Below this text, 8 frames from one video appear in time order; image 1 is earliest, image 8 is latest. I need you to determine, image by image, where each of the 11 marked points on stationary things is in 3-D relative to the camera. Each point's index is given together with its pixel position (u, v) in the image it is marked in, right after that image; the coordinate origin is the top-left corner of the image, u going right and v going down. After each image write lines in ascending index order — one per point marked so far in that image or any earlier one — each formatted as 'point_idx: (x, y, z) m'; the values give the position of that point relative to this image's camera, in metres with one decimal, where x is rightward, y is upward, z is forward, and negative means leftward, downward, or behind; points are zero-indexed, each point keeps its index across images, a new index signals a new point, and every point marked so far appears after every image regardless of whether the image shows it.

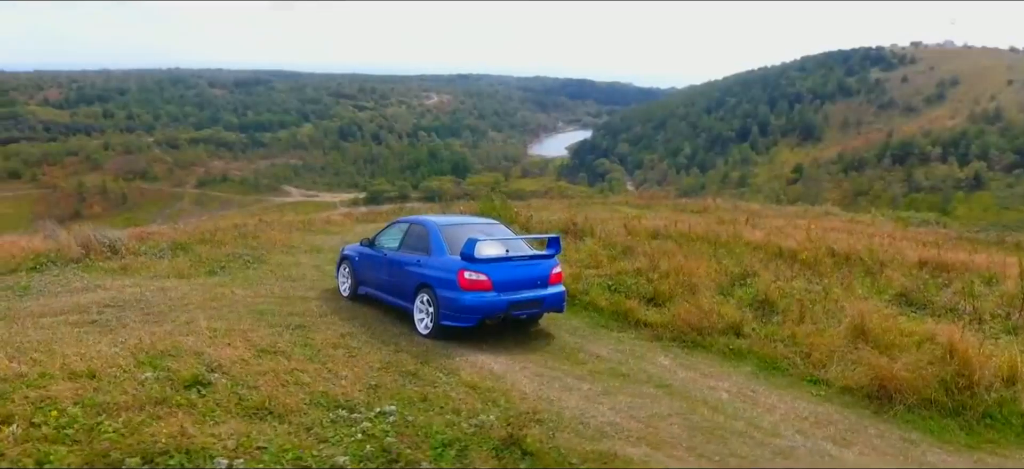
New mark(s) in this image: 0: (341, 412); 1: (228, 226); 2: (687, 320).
0: (-1.6, -1.6, +5.7) m
1: (-8.2, +0.2, +18.3) m
2: (+2.4, -1.2, +8.6) m
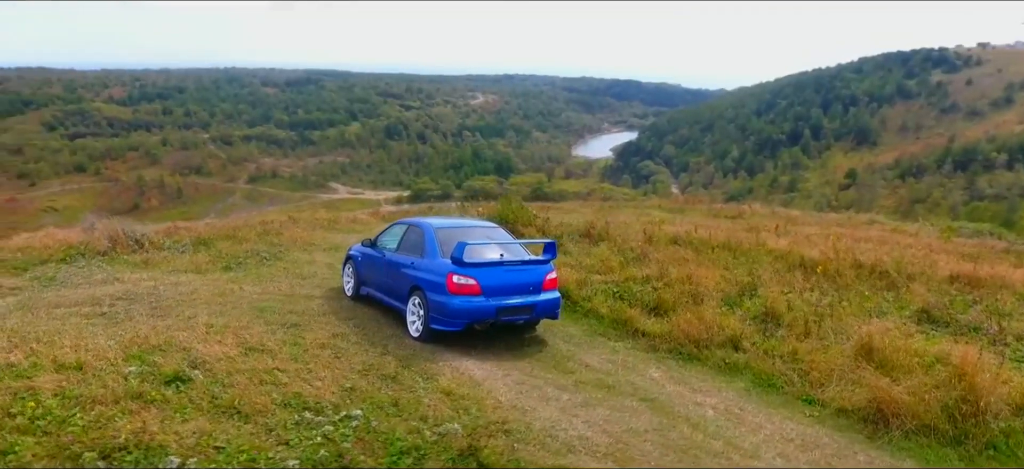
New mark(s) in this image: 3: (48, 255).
0: (-1.9, -1.6, +5.7) m
1: (-7.6, +0.4, +18.7) m
2: (+2.3, -1.3, +8.3) m
3: (-9.7, -0.4, +13.2) m
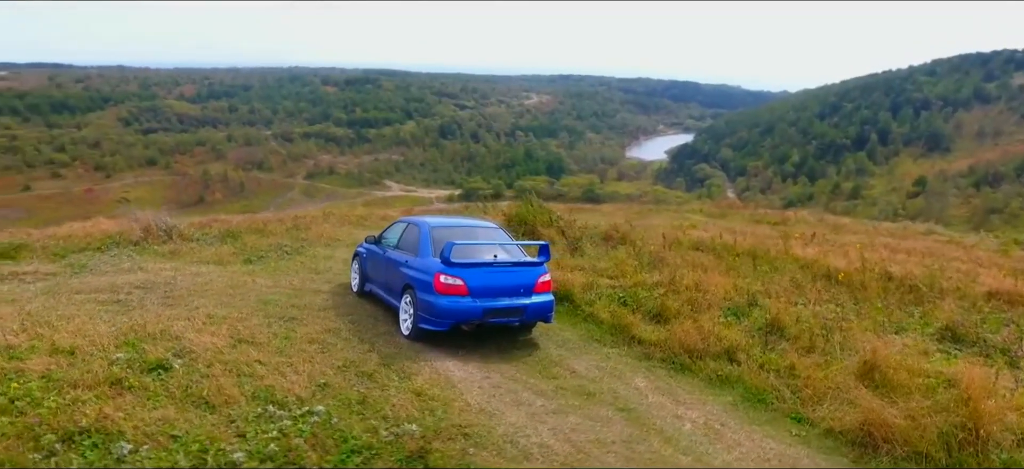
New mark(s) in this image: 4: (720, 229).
0: (-2.2, -1.6, +5.8) m
1: (-6.7, +0.5, +19.2) m
2: (+2.1, -1.3, +8.0) m
3: (-9.3, -0.2, +13.9) m
4: (+6.3, +0.2, +19.3) m
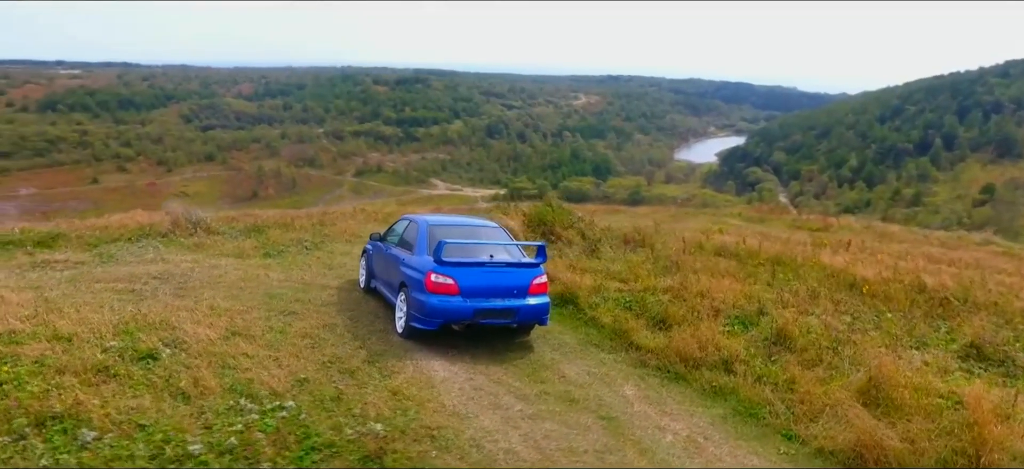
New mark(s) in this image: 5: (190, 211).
0: (-2.5, -1.5, +5.8) m
1: (-6.0, +0.7, +19.5) m
2: (+2.0, -1.4, +7.7) m
3: (-9.0, 0.0, +14.4) m
4: (+7.1, 0.0, +18.6) m
5: (-8.4, +0.6, +16.4) m
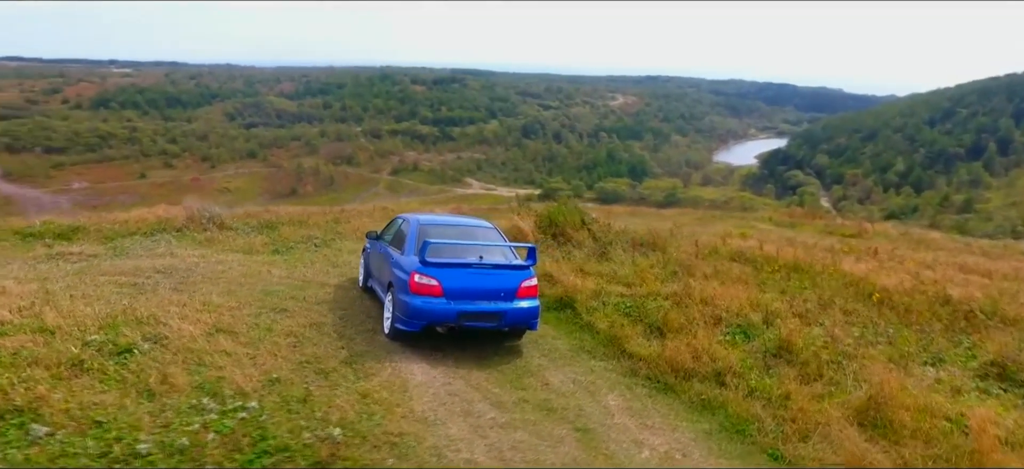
0: (-2.8, -1.5, +5.7) m
1: (-5.4, +0.7, +19.6) m
2: (+1.8, -1.4, +7.4) m
3: (-8.7, +0.2, +14.7) m
4: (+7.5, -0.1, +18.0) m
5: (-8.1, +0.7, +16.7) m
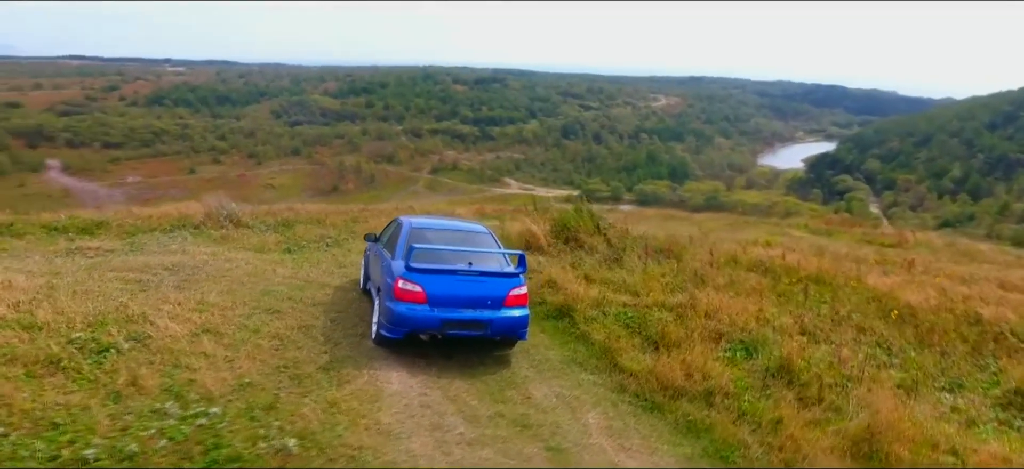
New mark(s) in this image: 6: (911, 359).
0: (-3.1, -1.5, +5.7) m
1: (-4.8, +0.8, +19.7) m
2: (+1.7, -1.6, +7.0) m
3: (-8.4, +0.3, +14.9) m
4: (+8.0, -0.4, +17.3) m
5: (-7.6, +0.8, +16.9) m
6: (+5.0, -1.5, +7.8) m
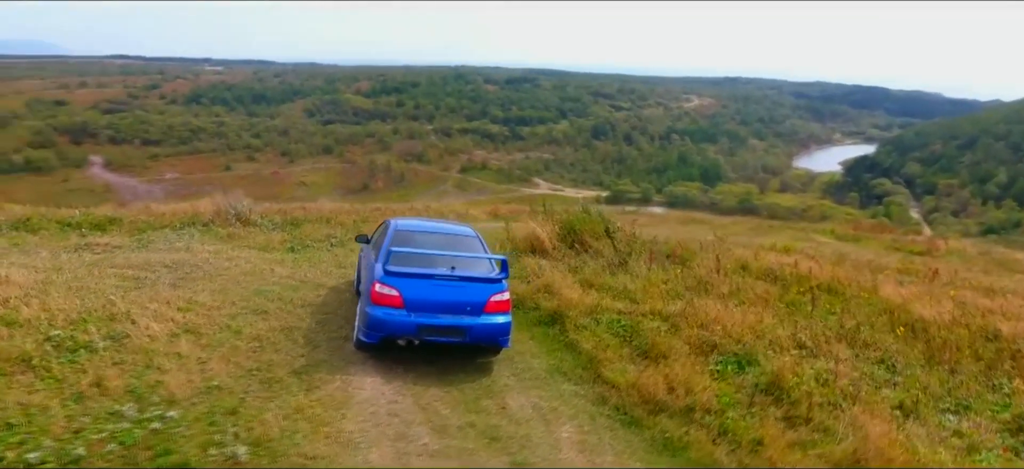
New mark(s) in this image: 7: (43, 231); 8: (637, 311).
0: (-3.4, -1.5, +5.6) m
1: (-4.4, +0.8, +19.7) m
2: (+1.4, -1.6, +6.7) m
3: (-8.3, +0.3, +15.1) m
4: (+8.2, -0.5, +16.7) m
5: (-7.4, +0.9, +17.0) m
6: (+4.8, -1.7, +7.4) m
7: (-10.3, +0.1, +13.9) m
8: (+1.9, -1.1, +9.4) m
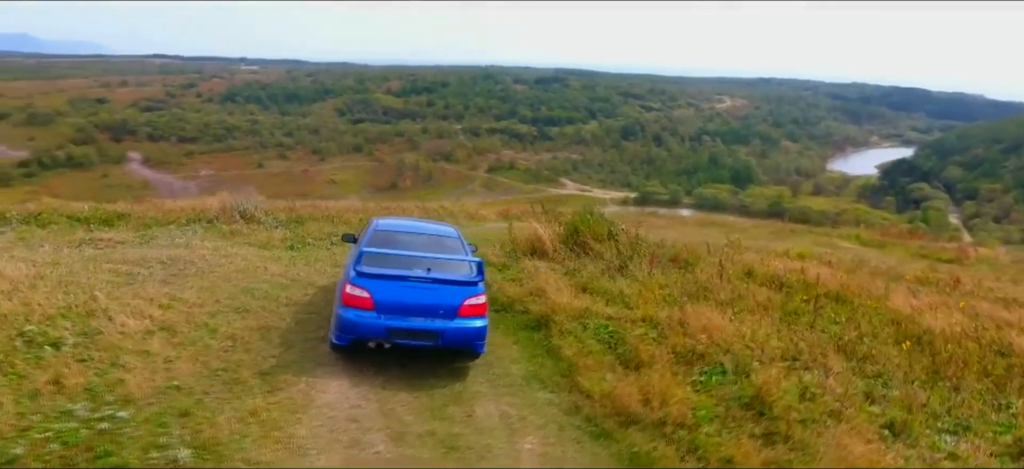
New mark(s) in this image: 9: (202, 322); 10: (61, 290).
0: (-3.7, -1.5, +5.5) m
1: (-4.1, +0.8, +19.7) m
2: (+1.1, -1.7, +6.4) m
3: (-8.2, +0.4, +15.3) m
4: (+8.4, -0.7, +16.1) m
5: (-7.2, +1.0, +17.1) m
6: (+4.5, -1.8, +6.9) m
7: (-10.3, +0.2, +14.1) m
8: (+1.7, -1.2, +9.1) m
9: (-3.9, -1.1, +7.9) m
10: (-6.3, -0.8, +8.8) m
